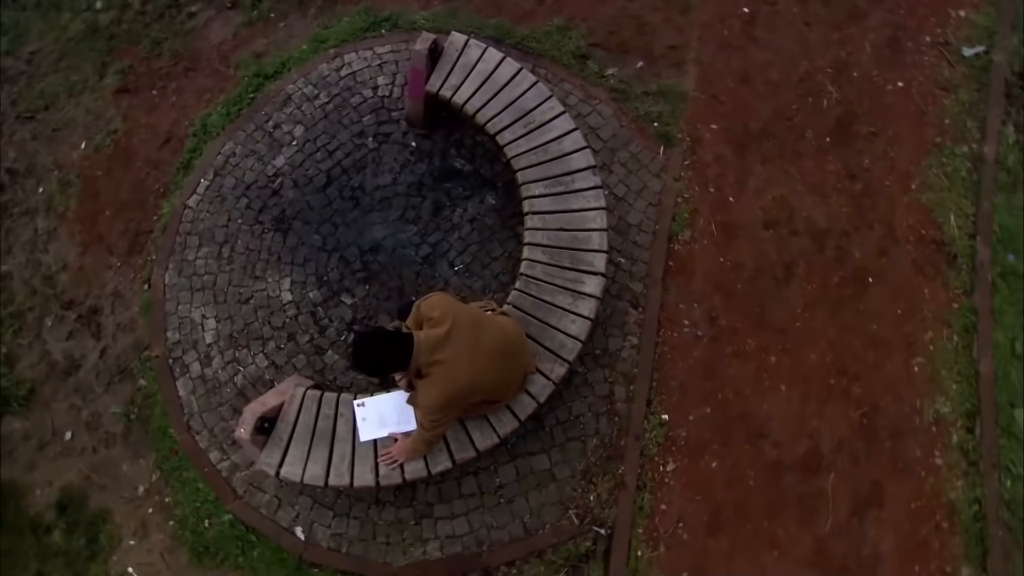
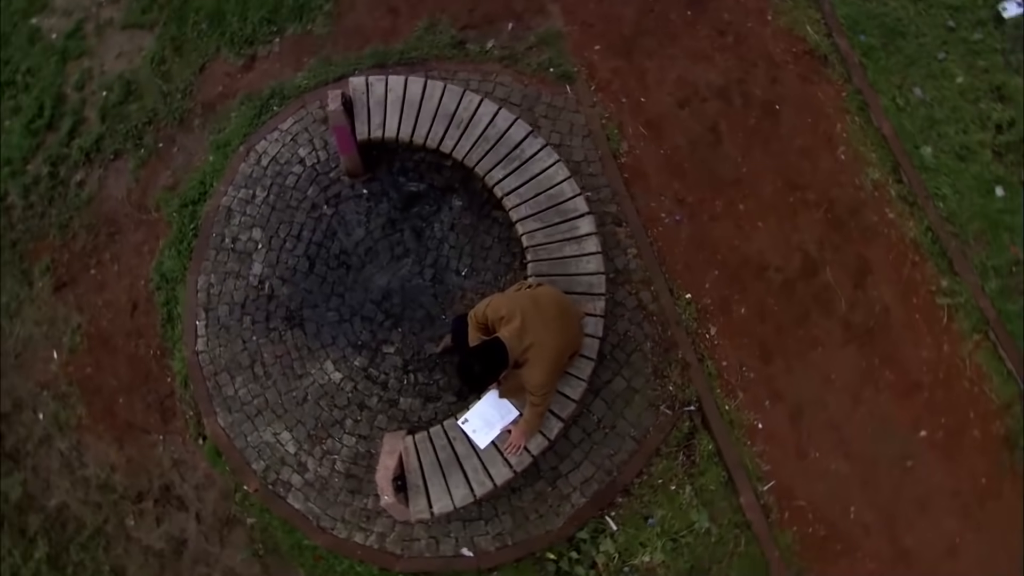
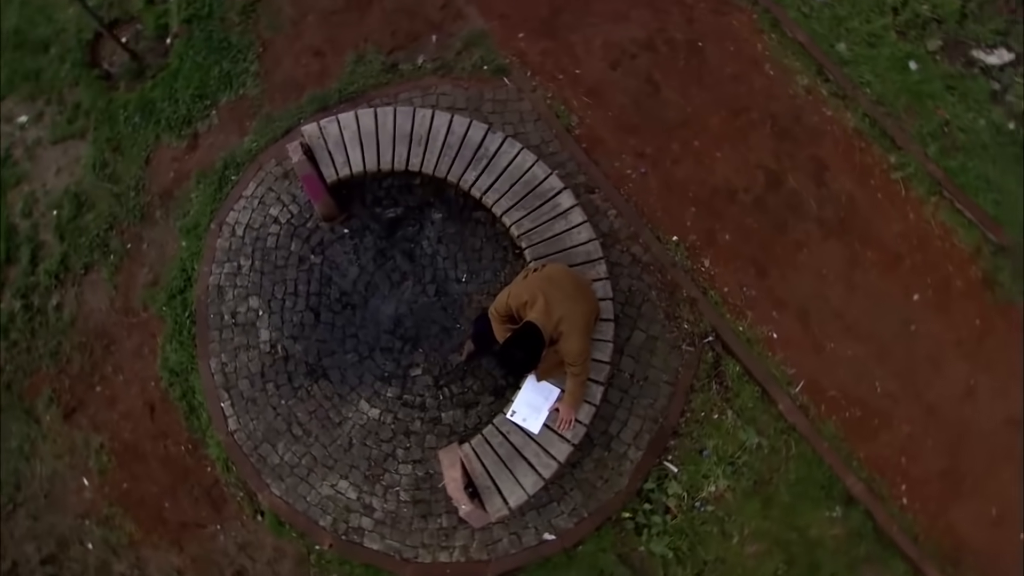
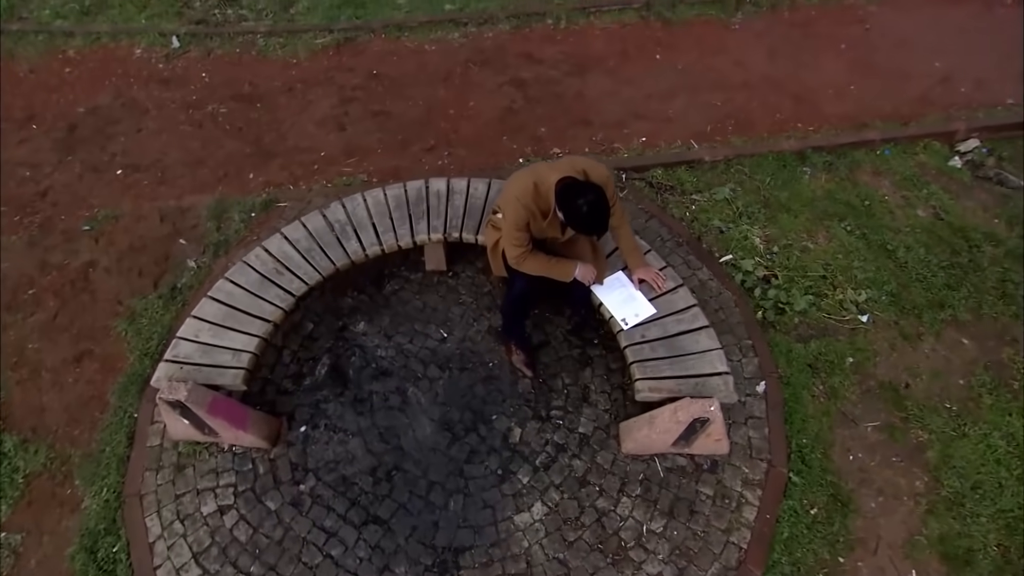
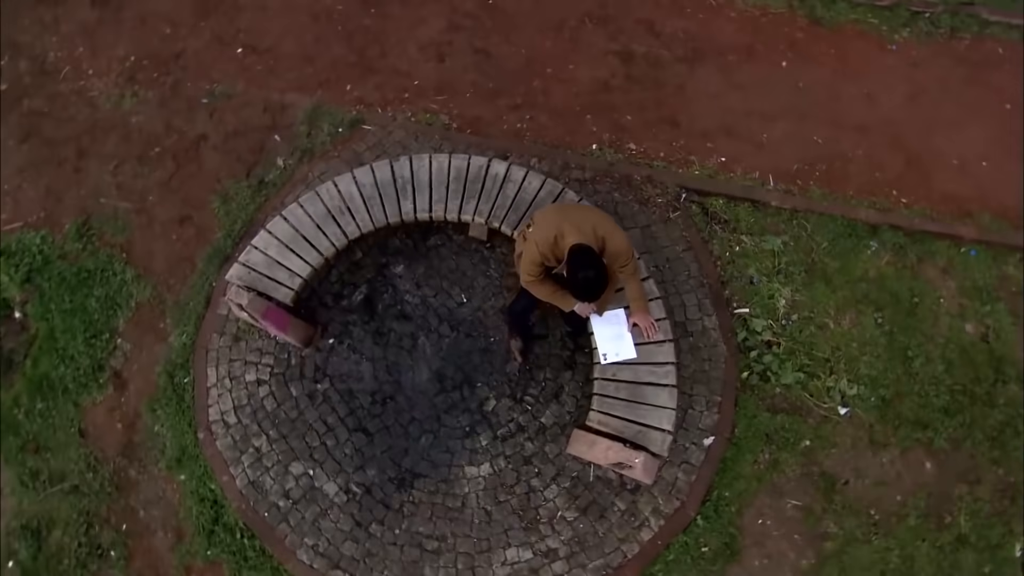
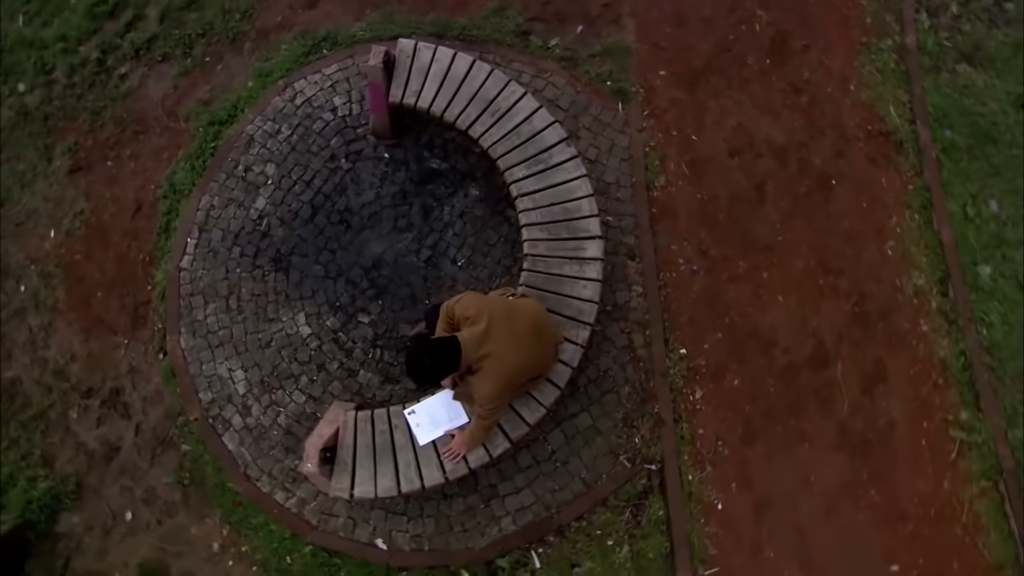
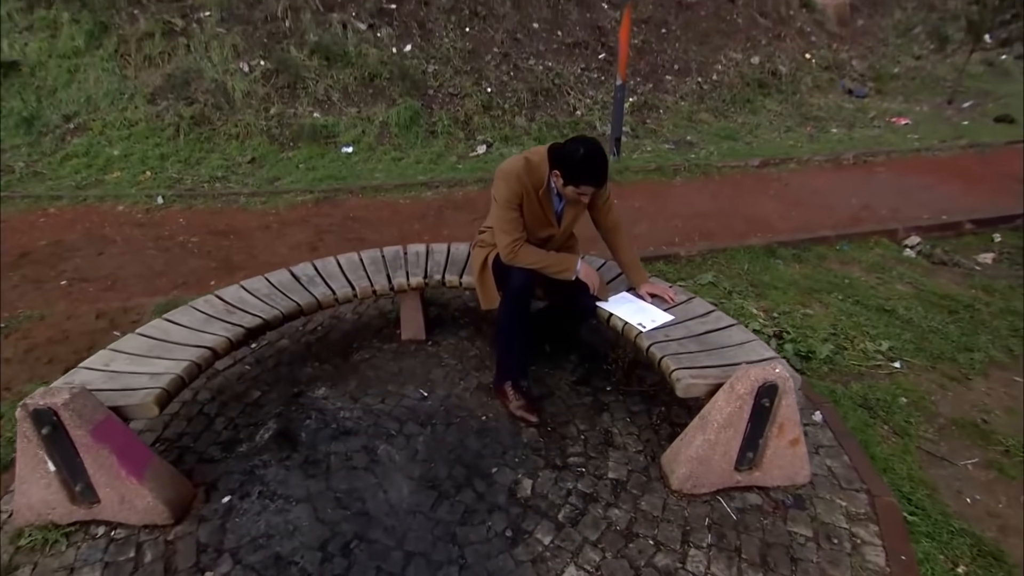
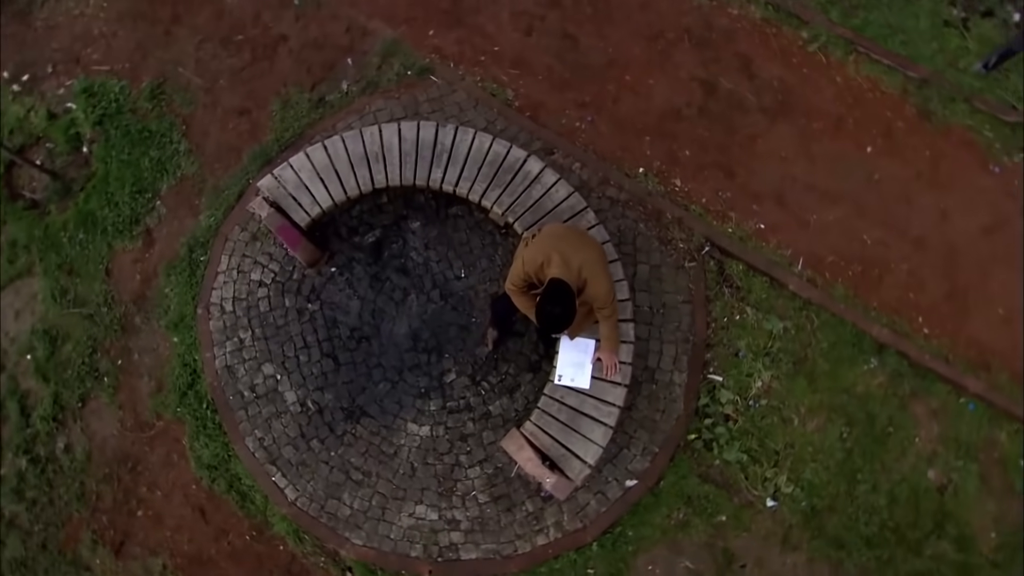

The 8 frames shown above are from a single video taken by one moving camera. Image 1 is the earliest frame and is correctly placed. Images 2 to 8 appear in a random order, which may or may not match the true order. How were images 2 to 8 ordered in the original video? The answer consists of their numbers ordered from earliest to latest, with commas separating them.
6, 2, 3, 8, 5, 4, 7
